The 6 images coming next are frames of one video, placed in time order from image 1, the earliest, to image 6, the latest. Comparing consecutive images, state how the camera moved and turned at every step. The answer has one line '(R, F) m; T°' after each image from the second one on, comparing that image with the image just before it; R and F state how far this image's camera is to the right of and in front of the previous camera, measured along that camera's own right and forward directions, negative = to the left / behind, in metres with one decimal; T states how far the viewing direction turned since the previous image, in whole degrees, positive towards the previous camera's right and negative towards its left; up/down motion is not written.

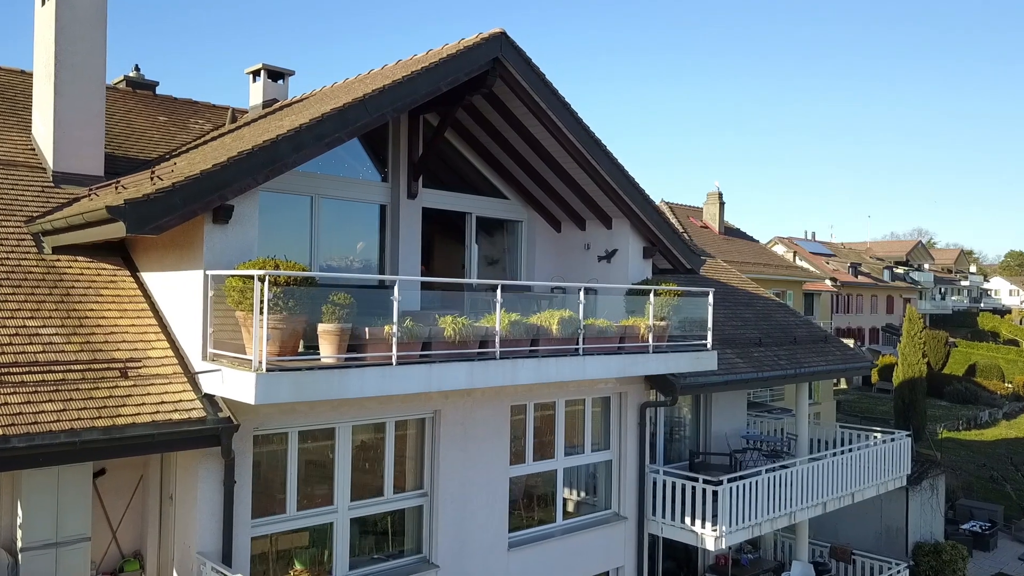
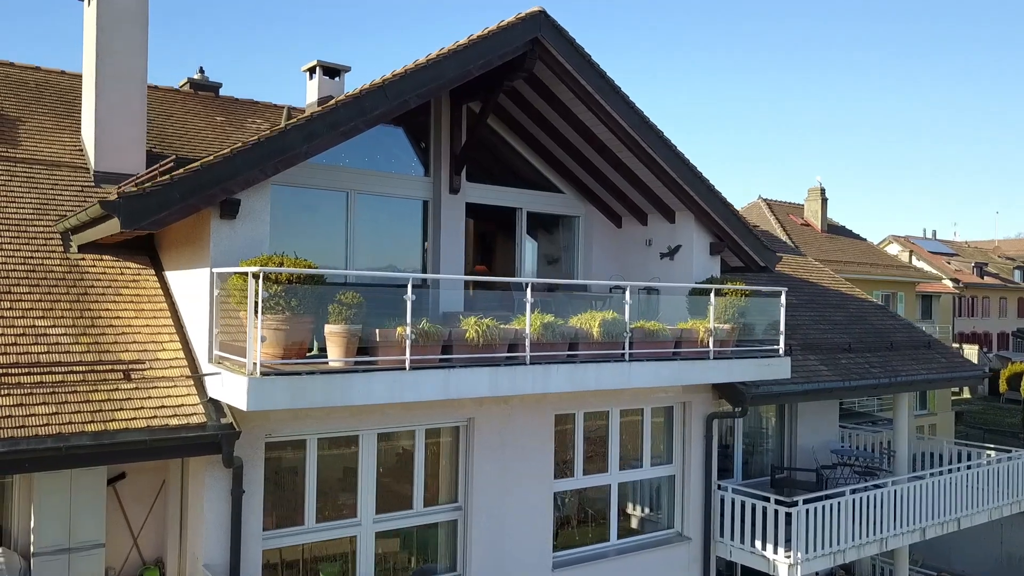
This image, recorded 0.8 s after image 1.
(+0.7, +0.7) m; -7°
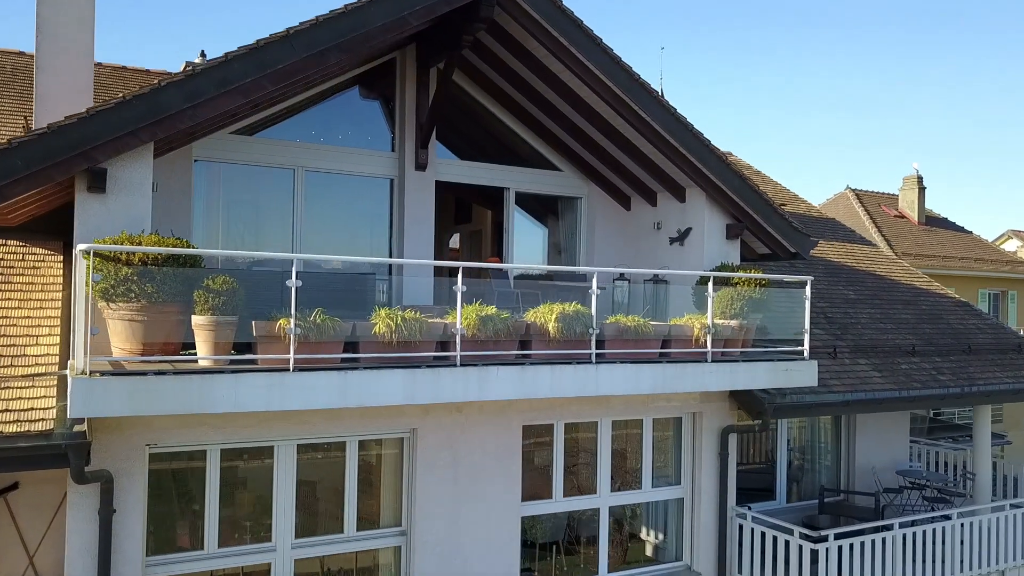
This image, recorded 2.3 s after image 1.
(+1.3, +1.4) m; -7°
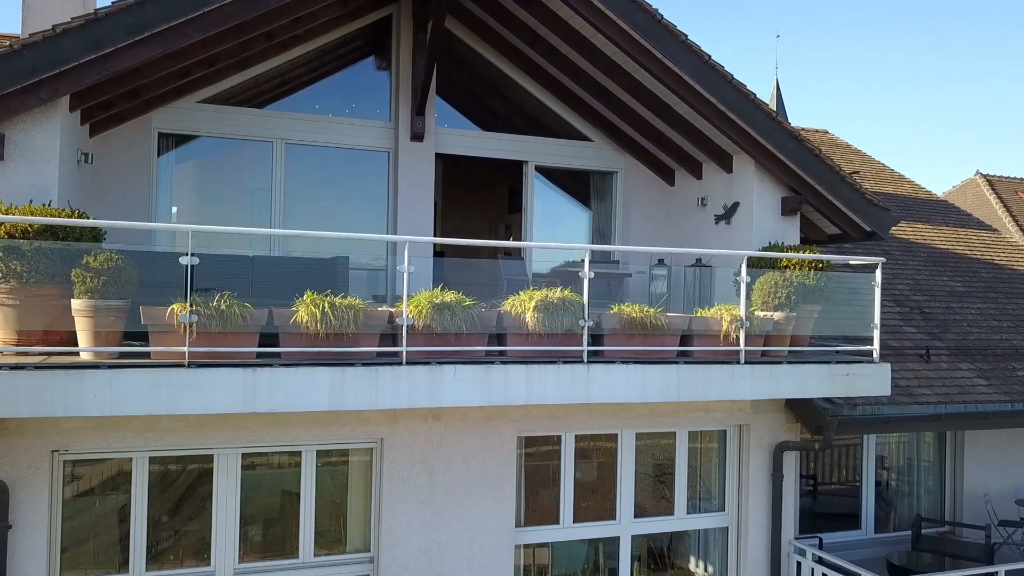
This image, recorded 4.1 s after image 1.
(+1.0, +1.3) m; -8°
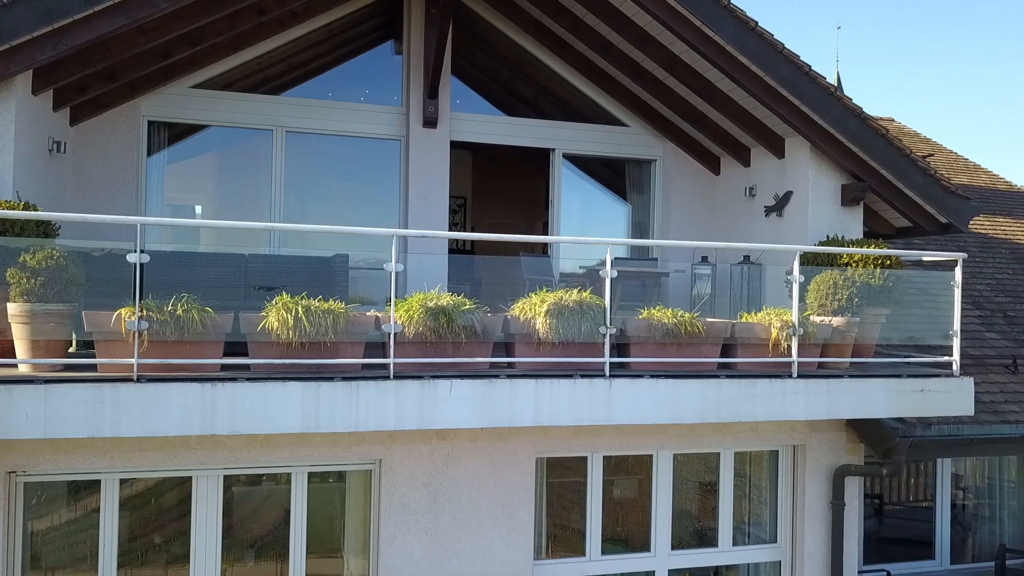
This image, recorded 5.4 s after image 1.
(+0.3, +0.8) m; -4°
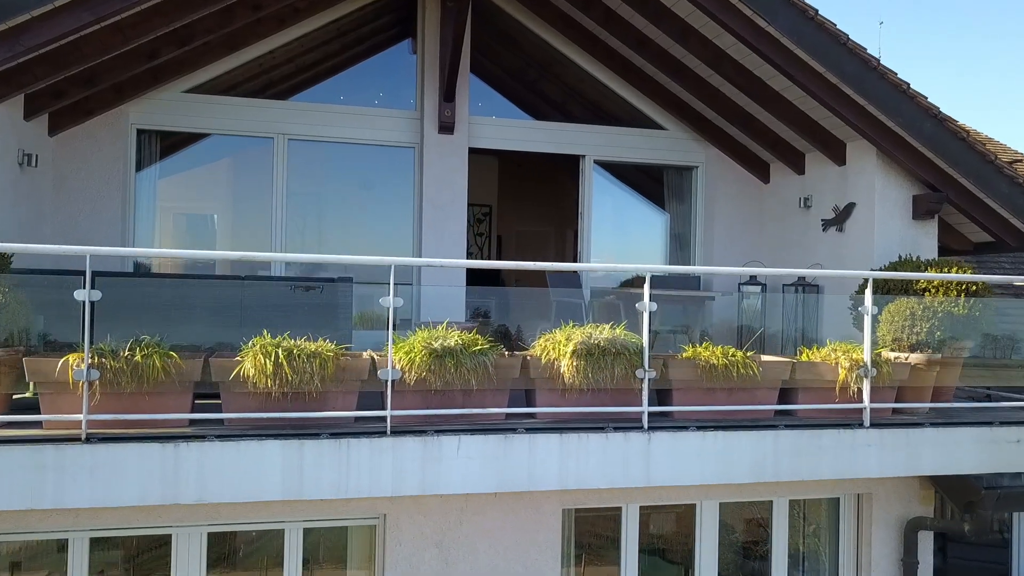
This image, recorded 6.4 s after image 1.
(+0.1, +0.7) m; -2°
